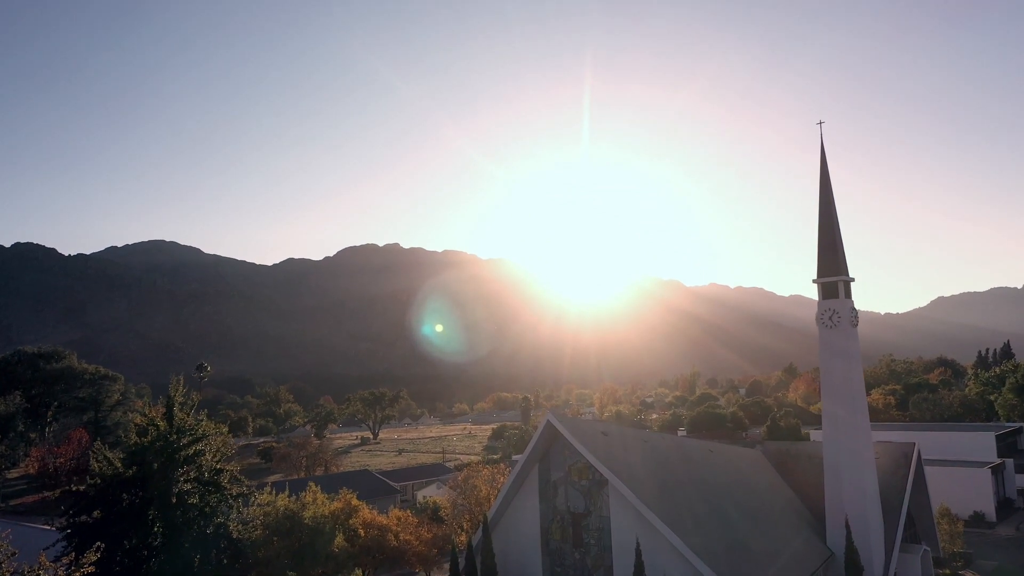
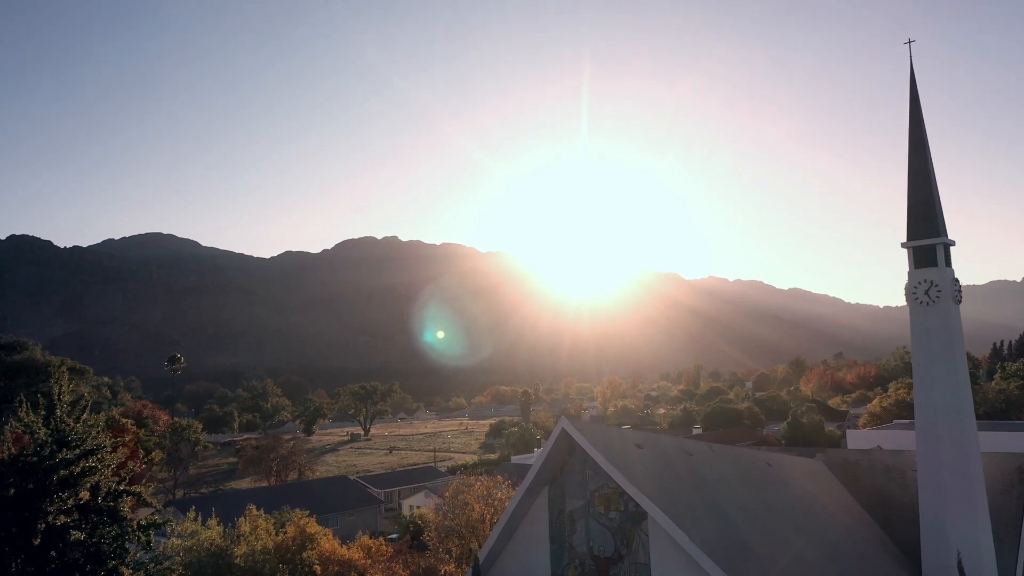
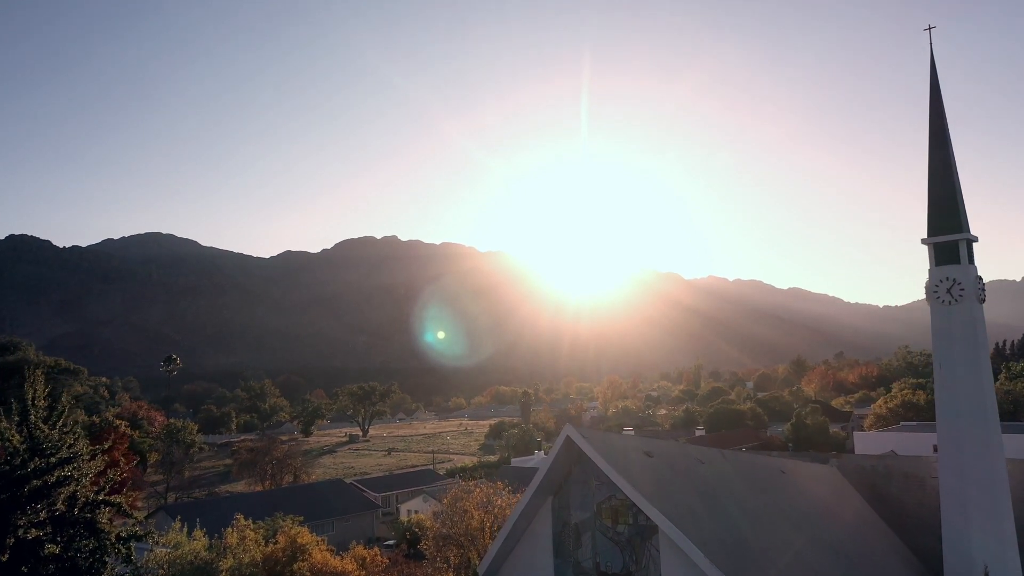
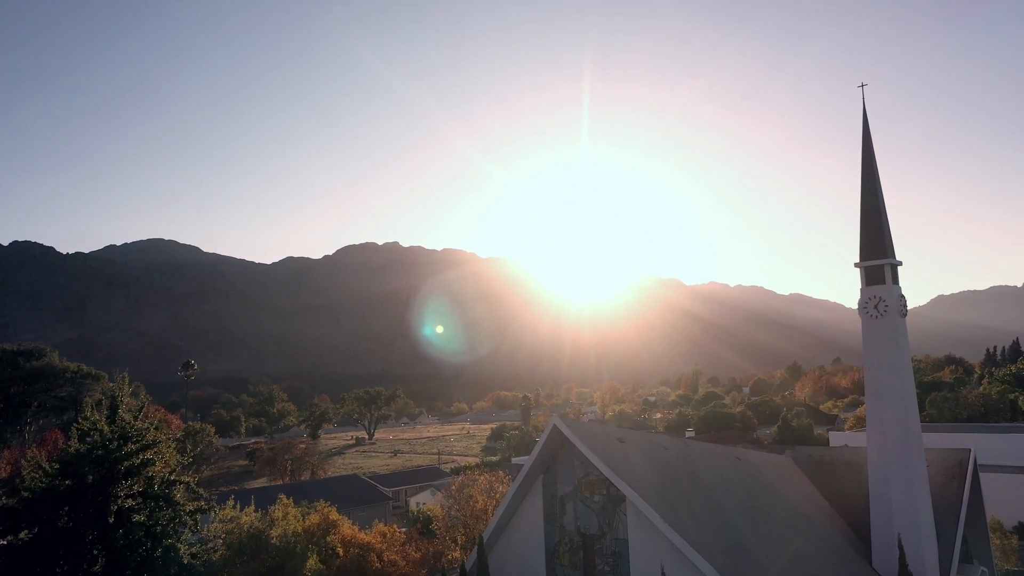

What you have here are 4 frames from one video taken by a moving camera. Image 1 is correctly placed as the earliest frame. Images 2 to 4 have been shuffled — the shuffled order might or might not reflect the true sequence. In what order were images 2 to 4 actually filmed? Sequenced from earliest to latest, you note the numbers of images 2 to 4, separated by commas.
4, 2, 3
